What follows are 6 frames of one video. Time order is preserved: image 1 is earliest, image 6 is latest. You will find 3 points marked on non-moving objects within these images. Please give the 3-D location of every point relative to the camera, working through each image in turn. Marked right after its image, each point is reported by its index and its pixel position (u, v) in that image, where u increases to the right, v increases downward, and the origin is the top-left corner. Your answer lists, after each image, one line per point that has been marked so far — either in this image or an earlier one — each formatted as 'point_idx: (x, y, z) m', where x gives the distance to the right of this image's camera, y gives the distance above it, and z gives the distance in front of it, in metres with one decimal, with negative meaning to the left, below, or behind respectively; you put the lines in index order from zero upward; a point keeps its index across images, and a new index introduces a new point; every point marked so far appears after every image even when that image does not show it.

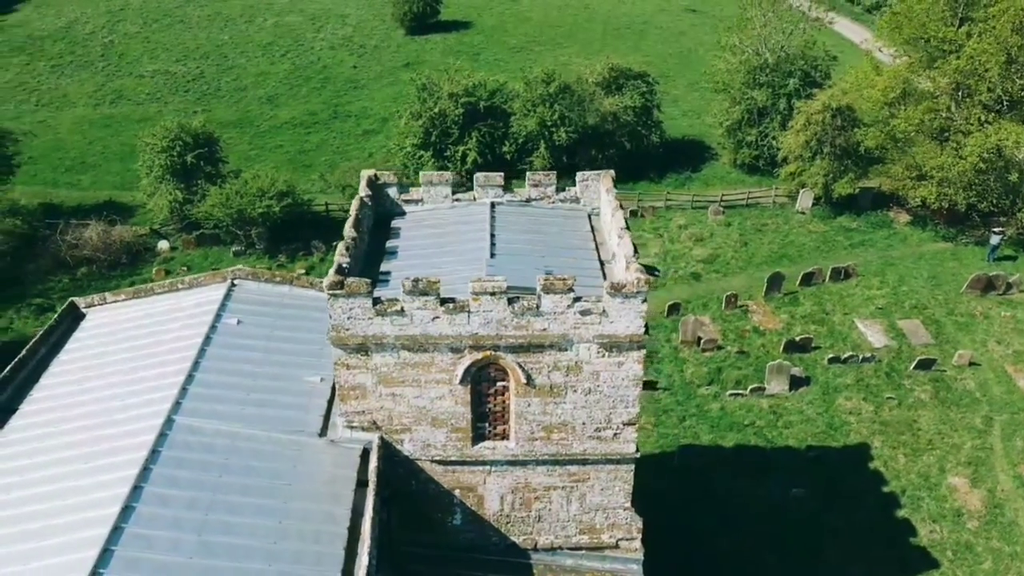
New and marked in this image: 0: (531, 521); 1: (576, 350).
0: (+0.4, -5.0, +17.4) m
1: (+1.2, -1.2, +15.3) m
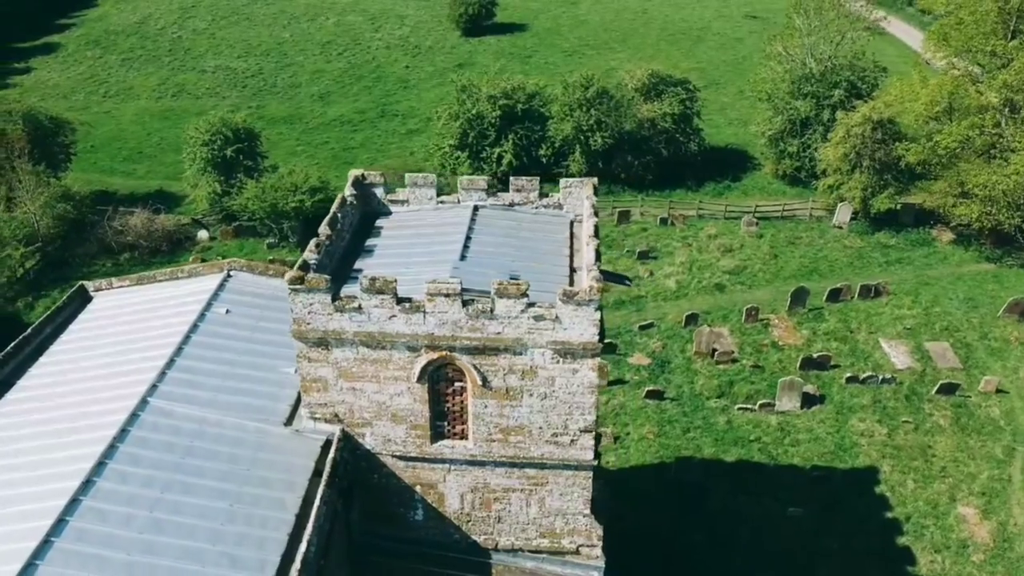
0: (-0.4, -5.1, +17.6) m
1: (+0.4, -1.3, +15.5) m
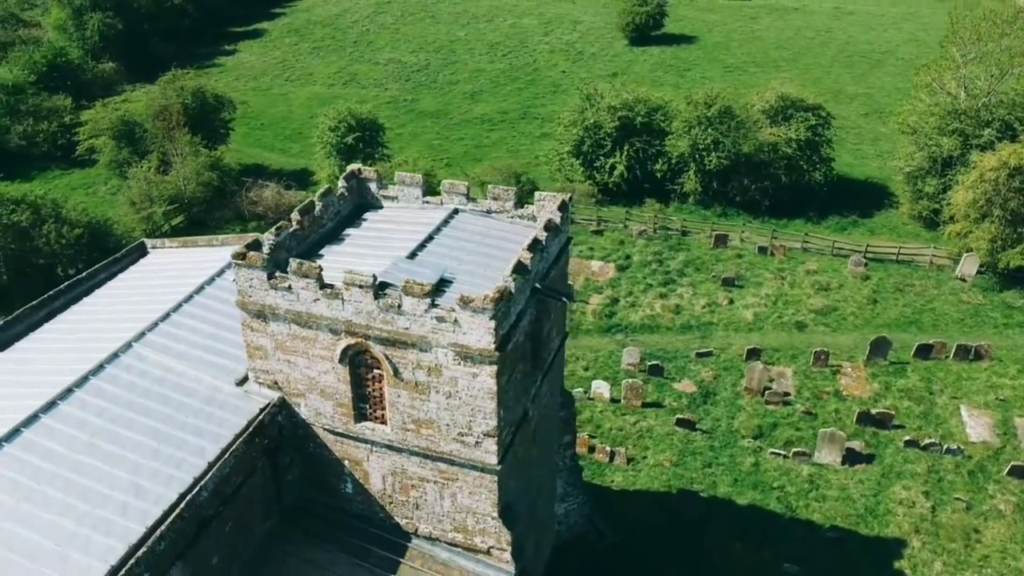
0: (-2.3, -5.0, +18.5) m
1: (-1.6, -1.3, +16.3) m
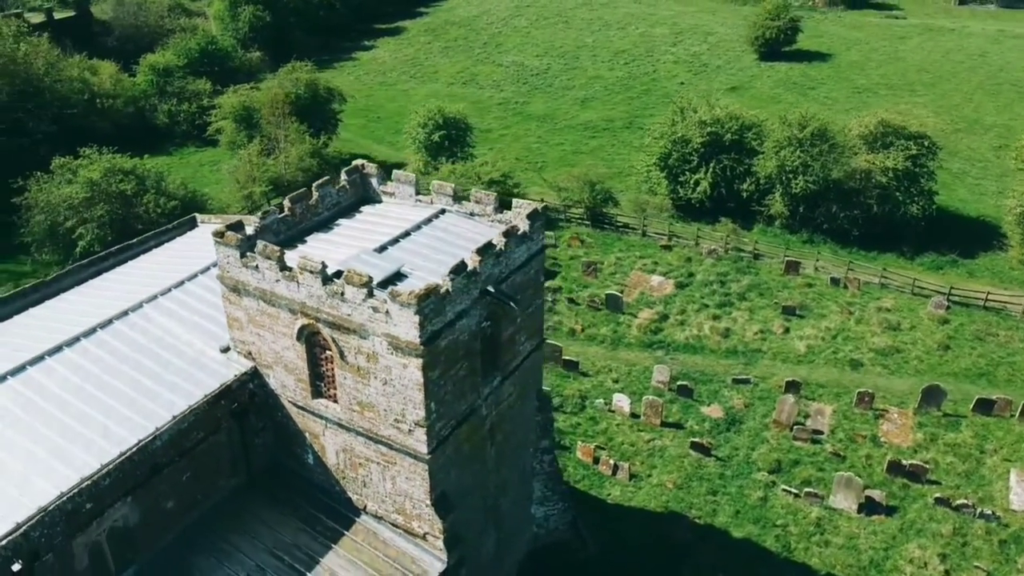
0: (-3.7, -4.8, +19.7) m
1: (-3.0, -1.1, +17.3) m
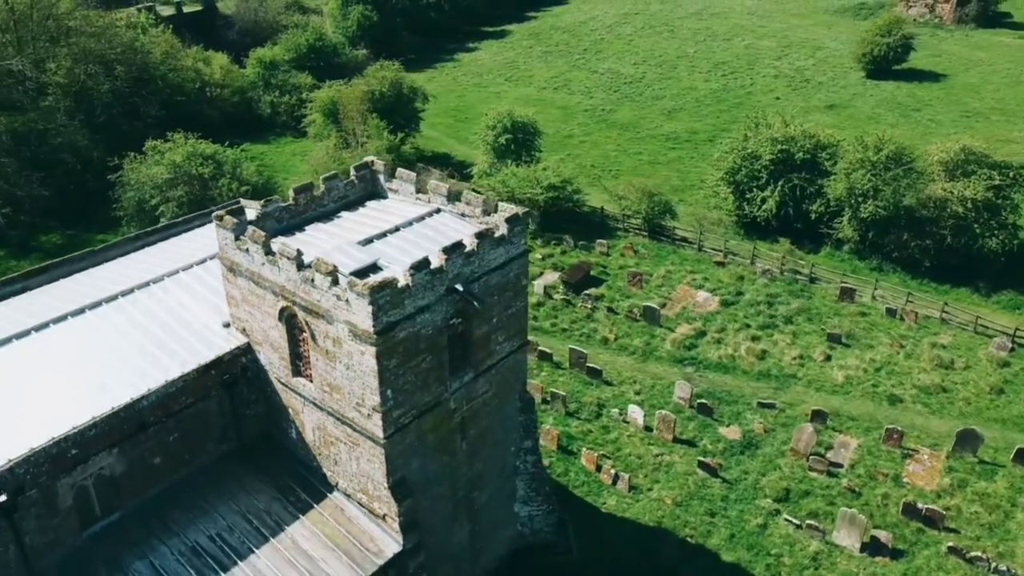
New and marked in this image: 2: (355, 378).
0: (-4.7, -4.5, +20.9) m
1: (-4.0, -0.9, +18.4) m
2: (-3.7, -2.1, +18.7) m
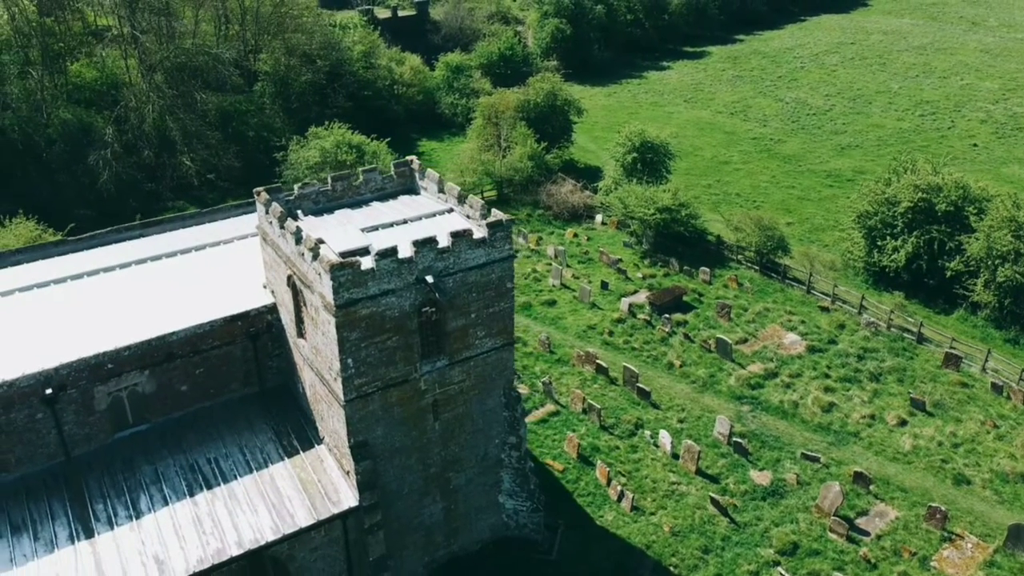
0: (-5.7, -3.8, +23.7) m
1: (-5.2, -0.2, +21.2) m
2: (-4.9, -1.5, +21.3) m
